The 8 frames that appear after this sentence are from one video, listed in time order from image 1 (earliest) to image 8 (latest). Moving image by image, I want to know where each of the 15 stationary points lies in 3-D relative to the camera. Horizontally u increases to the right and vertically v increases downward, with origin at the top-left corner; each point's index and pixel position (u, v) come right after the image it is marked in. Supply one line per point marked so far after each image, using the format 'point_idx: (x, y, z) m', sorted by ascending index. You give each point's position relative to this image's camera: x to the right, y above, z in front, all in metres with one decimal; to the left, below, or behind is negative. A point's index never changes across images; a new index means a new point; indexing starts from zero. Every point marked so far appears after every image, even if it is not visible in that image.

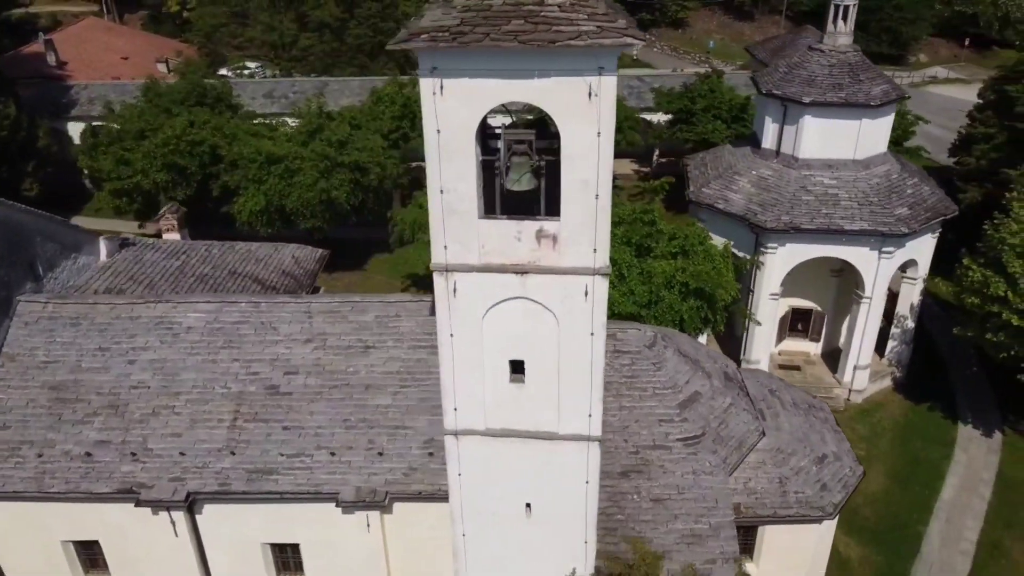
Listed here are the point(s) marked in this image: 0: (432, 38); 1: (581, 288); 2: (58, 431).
0: (-1.1, +3.5, +11.3) m
1: (+1.1, 0.0, +13.2) m
2: (-10.5, -3.3, +18.6) m
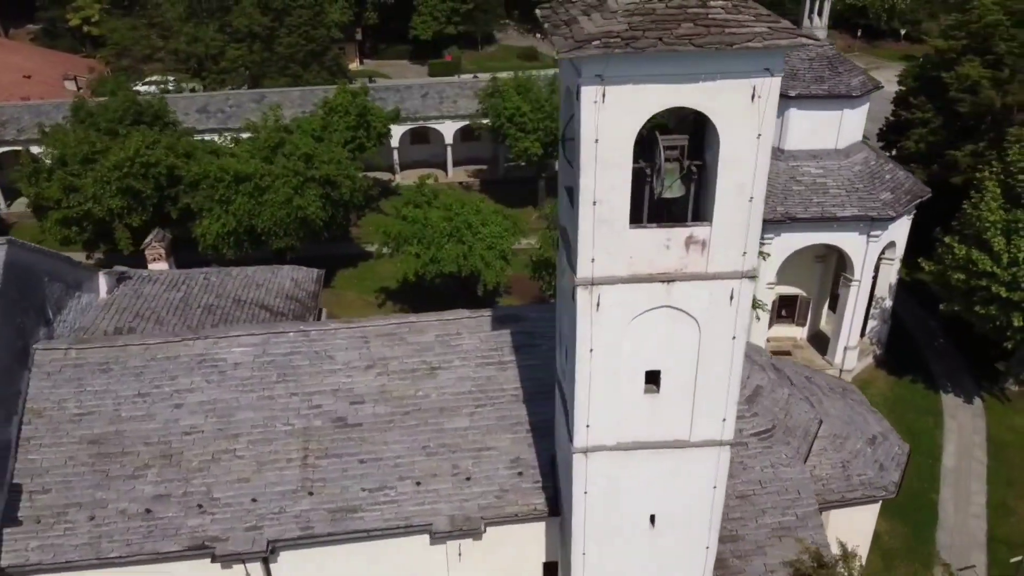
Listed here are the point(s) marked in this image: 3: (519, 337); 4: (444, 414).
0: (+1.3, +3.3, +10.8) m
1: (+3.5, -0.1, +13.1) m
2: (-8.5, -4.2, +16.9) m
3: (+0.2, -1.2, +19.3) m
4: (-1.5, -2.8, +18.2) m
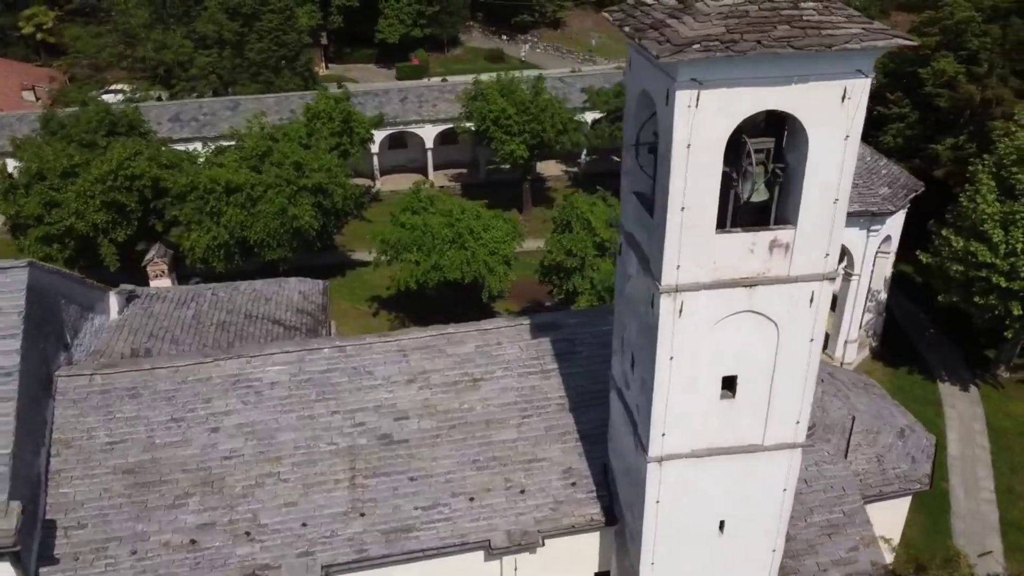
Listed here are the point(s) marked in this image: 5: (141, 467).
0: (+2.6, +3.2, +10.6) m
1: (+4.8, -0.1, +13.0) m
2: (-7.3, -4.6, +16.1) m
3: (+1.1, -1.3, +19.0) m
4: (-0.5, -3.0, +17.8) m
5: (-7.7, -3.7, +16.6) m
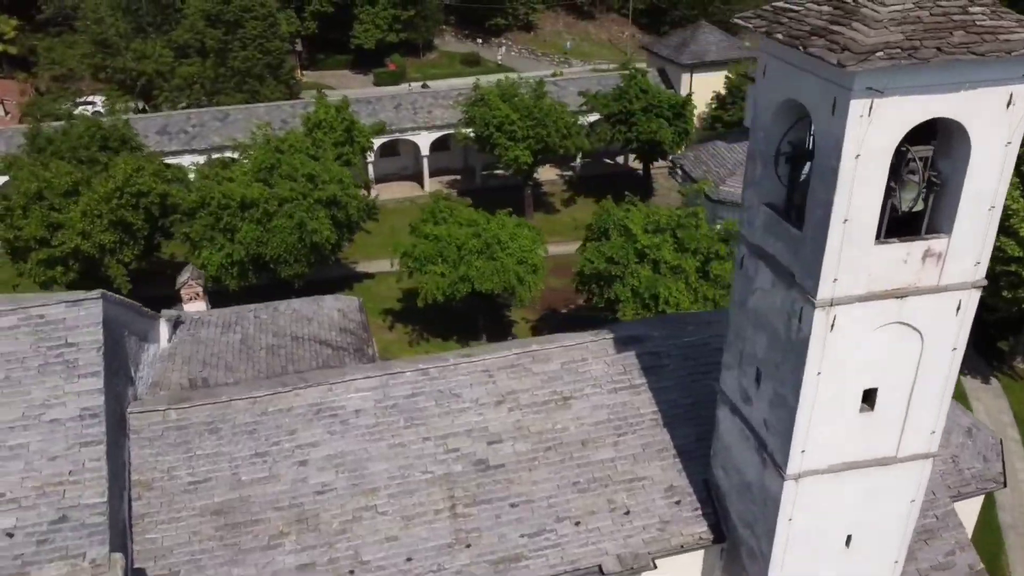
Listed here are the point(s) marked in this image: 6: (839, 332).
0: (+4.9, +3.0, +10.3) m
1: (+7.0, -0.3, +12.8) m
2: (-5.0, -5.2, +15.1) m
3: (+3.1, -1.6, +18.5) m
4: (+1.6, -3.4, +17.2) m
5: (-5.5, -4.3, +15.6) m
6: (+5.1, -0.7, +12.6) m
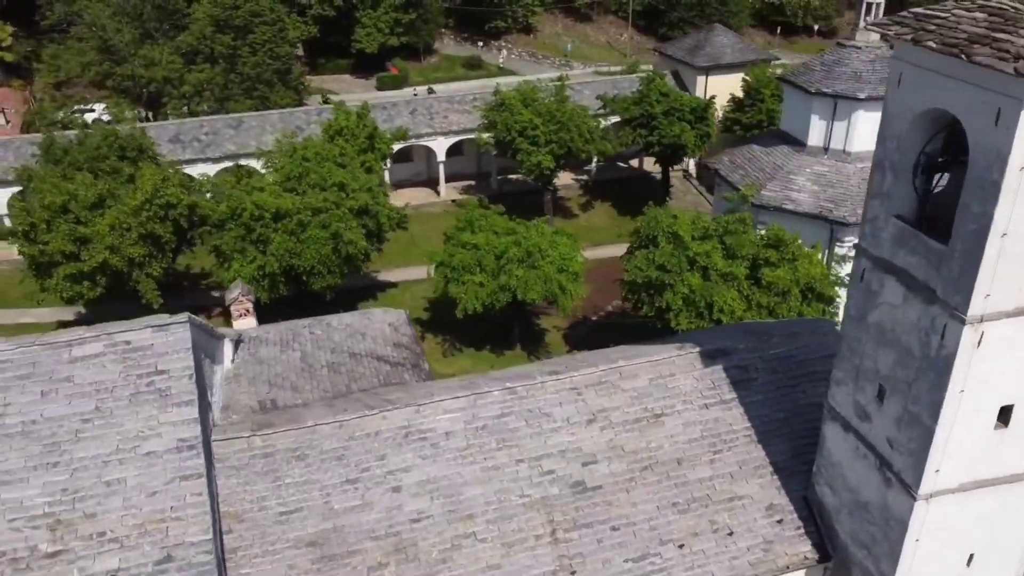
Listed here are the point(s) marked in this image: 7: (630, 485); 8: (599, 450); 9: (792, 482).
0: (+6.9, +2.7, +9.9) m
1: (+9.0, -0.5, +12.4) m
2: (-3.0, -5.6, +14.5) m
3: (+5.0, -1.9, +18.0) m
4: (+3.6, -3.7, +16.7) m
5: (-3.5, -4.6, +15.0) m
6: (+7.1, -0.9, +12.1) m
7: (+2.4, -4.0, +16.3) m
8: (+1.8, -3.3, +16.7) m
9: (+5.8, -4.1, +16.9) m
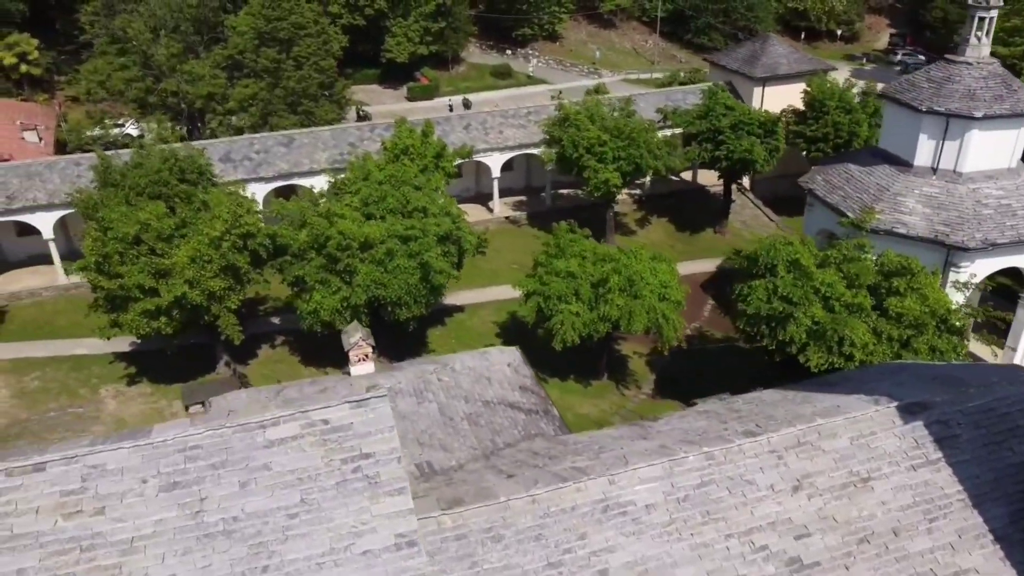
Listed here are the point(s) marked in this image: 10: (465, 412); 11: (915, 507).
0: (+10.7, +1.7, +8.5) m
1: (+12.9, -1.4, +11.1) m
2: (+0.9, -6.7, +12.9) m
3: (+8.7, -2.9, +16.7) m
4: (+7.4, -4.7, +15.3) m
5: (+0.4, -5.7, +13.4) m
6: (+11.0, -1.9, +10.8) m
7: (+6.2, -5.0, +14.9) m
8: (+5.6, -4.4, +15.2) m
9: (+9.7, -5.1, +15.5) m
10: (-1.2, -3.0, +19.8) m
11: (+7.8, -4.2, +15.6) m
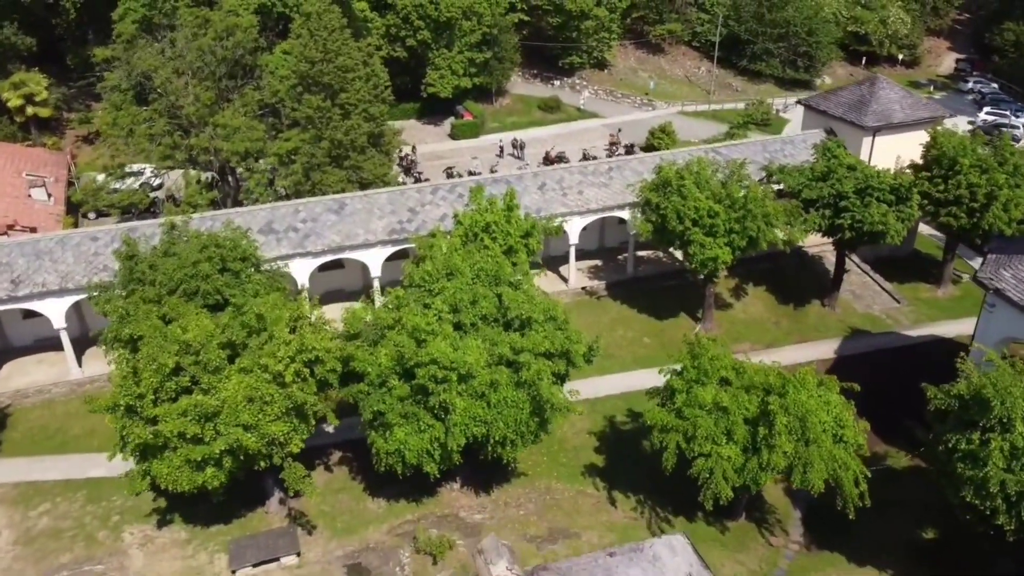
0: (+14.6, -2.1, +2.4) m
1: (+16.7, -5.3, +4.9) m
2: (+4.7, -10.5, +6.8) m
3: (+12.6, -6.8, +10.5) m
4: (+11.2, -8.6, +9.2) m
5: (+4.2, -9.6, +7.3) m
6: (+14.8, -5.7, +4.6) m
7: (+10.0, -8.9, +8.8) m
8: (+9.4, -8.2, +9.1) m
9: (+13.5, -8.9, +9.3) m
10: (+2.6, -6.9, +13.7) m
11: (+11.6, -8.1, +9.5) m
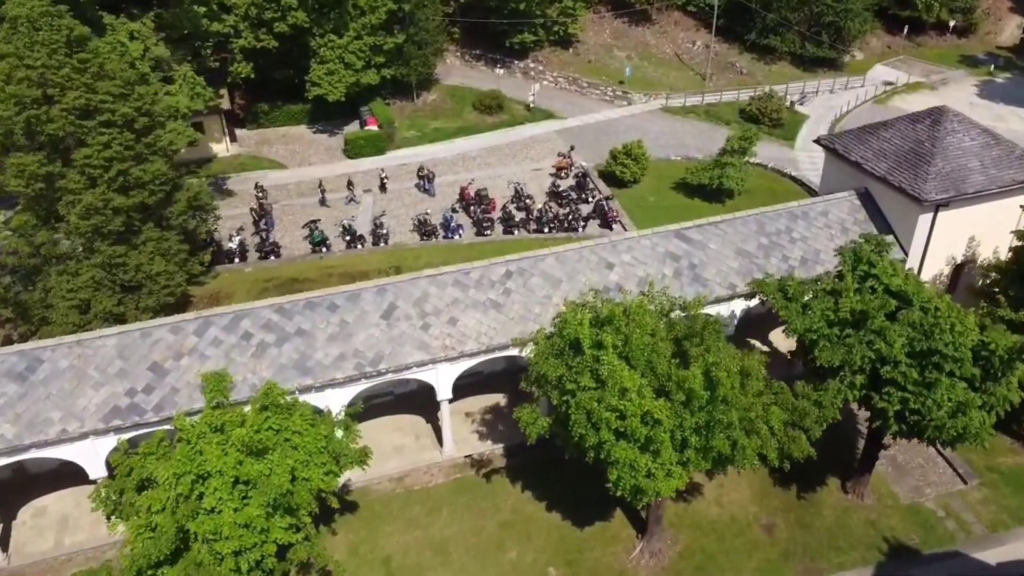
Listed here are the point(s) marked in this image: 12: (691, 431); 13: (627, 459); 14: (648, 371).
0: (+8.7, -10.7, -12.3) m
1: (+10.9, -13.7, -9.6) m
2: (-1.1, -18.7, -7.1) m
3: (+6.9, -14.8, -3.8) m
4: (+5.5, -16.6, -5.0) m
5: (-1.6, -17.8, -6.7) m
6: (+9.0, -14.2, -9.8) m
7: (+4.3, -17.0, -5.4) m
8: (+3.7, -16.3, -5.1) m
9: (+7.8, -17.0, -4.9) m
10: (-3.0, -14.6, -0.4) m
11: (+5.9, -16.2, -4.7) m
12: (+4.2, -3.4, +19.0) m
13: (+2.7, -4.0, +18.8) m
14: (+3.3, -1.9, +19.2) m
